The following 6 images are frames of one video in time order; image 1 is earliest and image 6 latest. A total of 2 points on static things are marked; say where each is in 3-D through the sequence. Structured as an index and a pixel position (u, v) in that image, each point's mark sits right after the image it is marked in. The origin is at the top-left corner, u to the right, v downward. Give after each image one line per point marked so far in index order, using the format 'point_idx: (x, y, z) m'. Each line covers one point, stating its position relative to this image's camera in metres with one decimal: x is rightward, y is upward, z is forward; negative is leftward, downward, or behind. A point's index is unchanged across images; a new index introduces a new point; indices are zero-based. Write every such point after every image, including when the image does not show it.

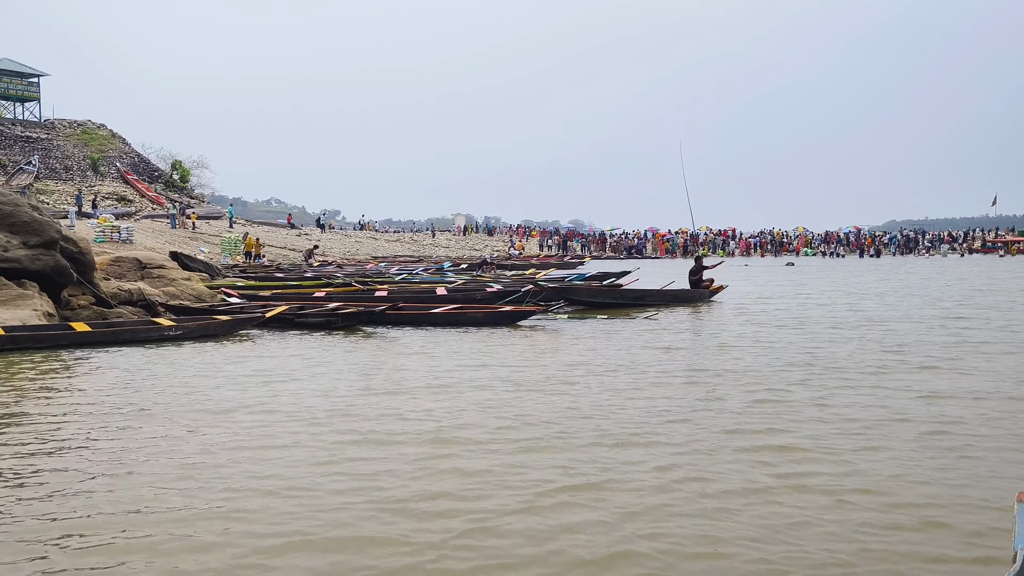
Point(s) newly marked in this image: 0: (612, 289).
0: (+2.1, 0.0, +18.2) m
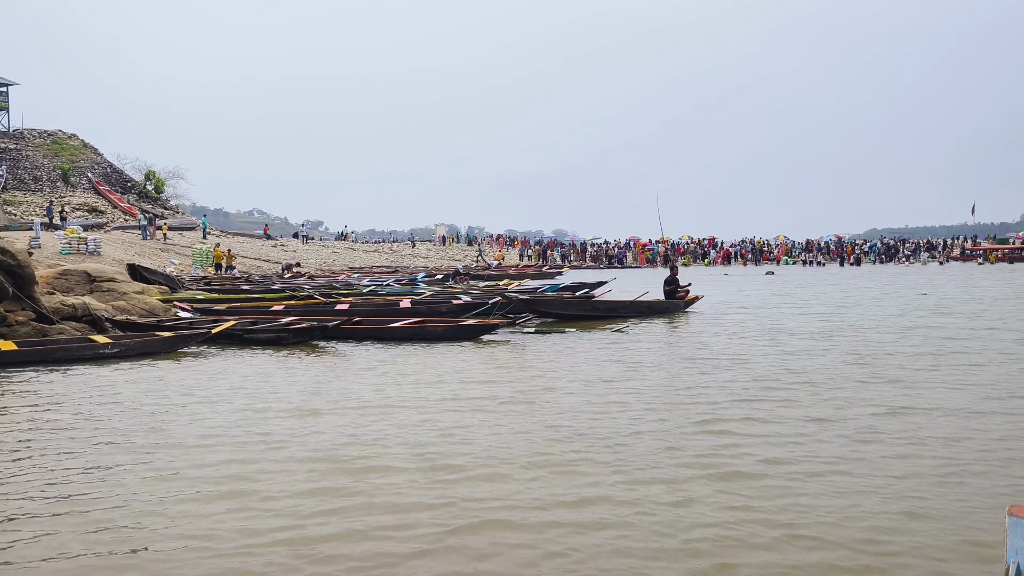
0: (+1.4, -0.3, +17.6) m
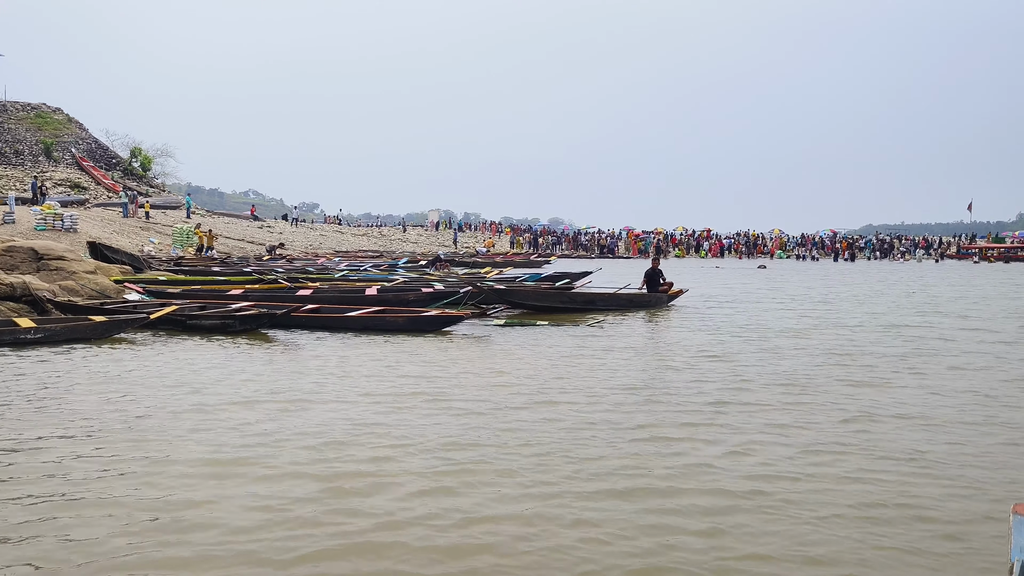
0: (+0.9, -0.1, +16.7) m
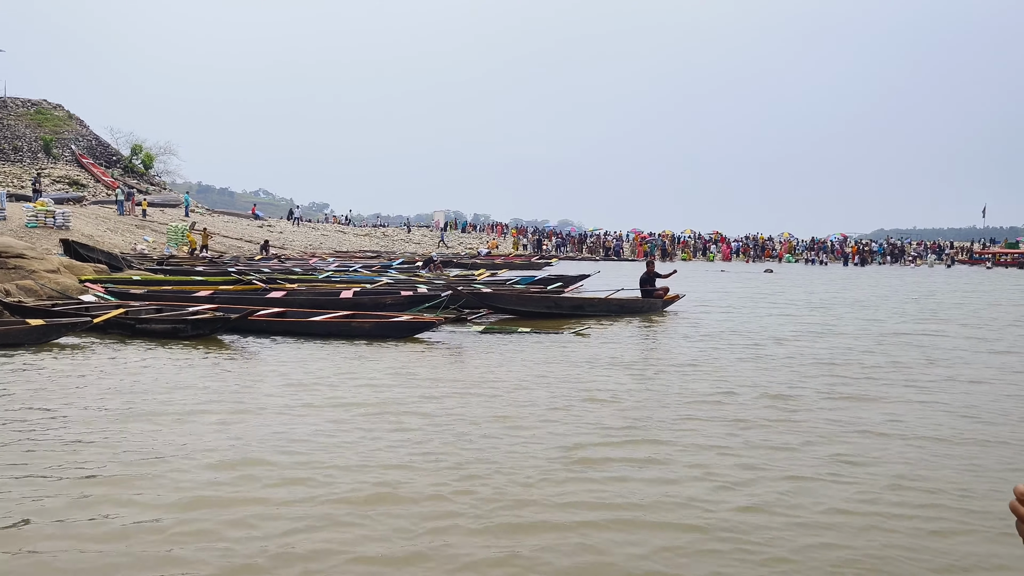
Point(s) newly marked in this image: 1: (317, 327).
0: (+0.6, -0.2, +15.7) m
1: (-2.7, -0.5, +12.2) m
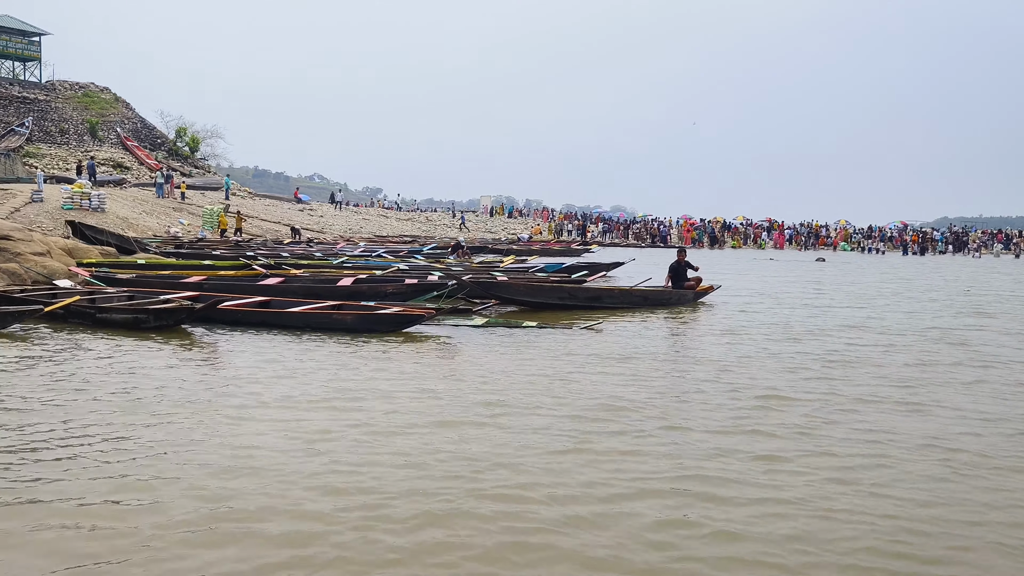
0: (+0.8, 0.0, +14.4) m
1: (-2.7, -0.4, +11.1) m
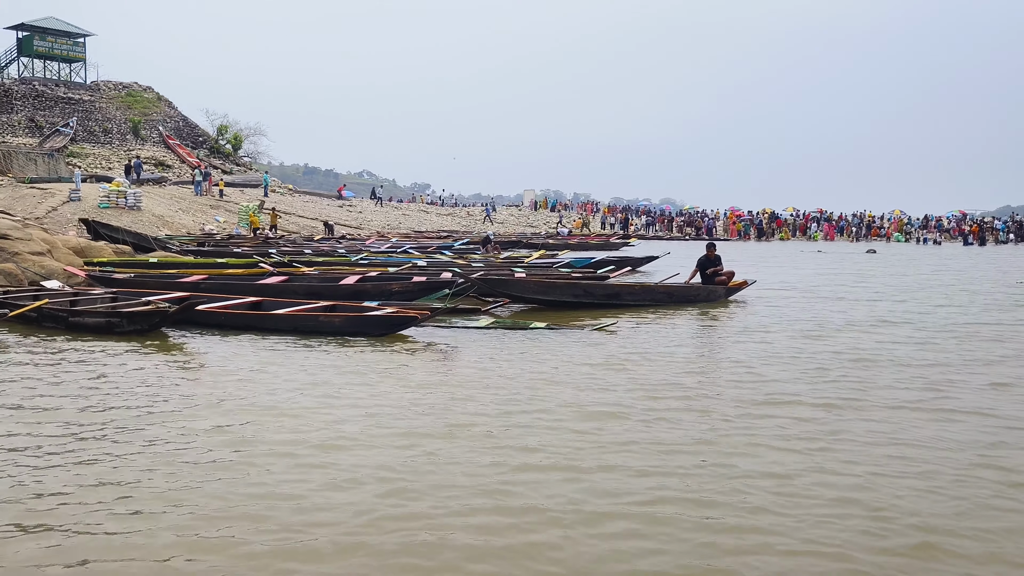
0: (+1.0, +0.1, +13.5) m
1: (-2.7, -0.4, +10.4) m
